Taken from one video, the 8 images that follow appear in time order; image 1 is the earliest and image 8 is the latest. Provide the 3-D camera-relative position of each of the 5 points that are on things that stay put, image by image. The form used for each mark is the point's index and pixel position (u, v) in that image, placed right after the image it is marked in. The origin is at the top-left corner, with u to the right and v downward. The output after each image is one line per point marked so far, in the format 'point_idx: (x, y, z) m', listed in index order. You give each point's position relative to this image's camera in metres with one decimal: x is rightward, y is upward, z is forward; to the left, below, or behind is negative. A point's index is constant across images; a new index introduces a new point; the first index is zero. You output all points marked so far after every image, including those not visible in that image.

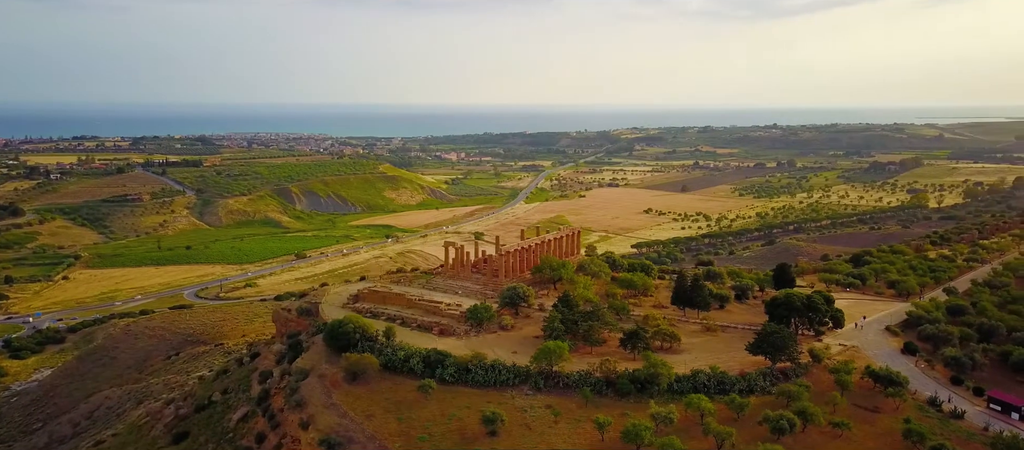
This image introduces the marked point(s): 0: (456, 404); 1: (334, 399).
0: (-1.7, -5.6, +18.4) m
1: (-5.5, -5.5, +18.6) m
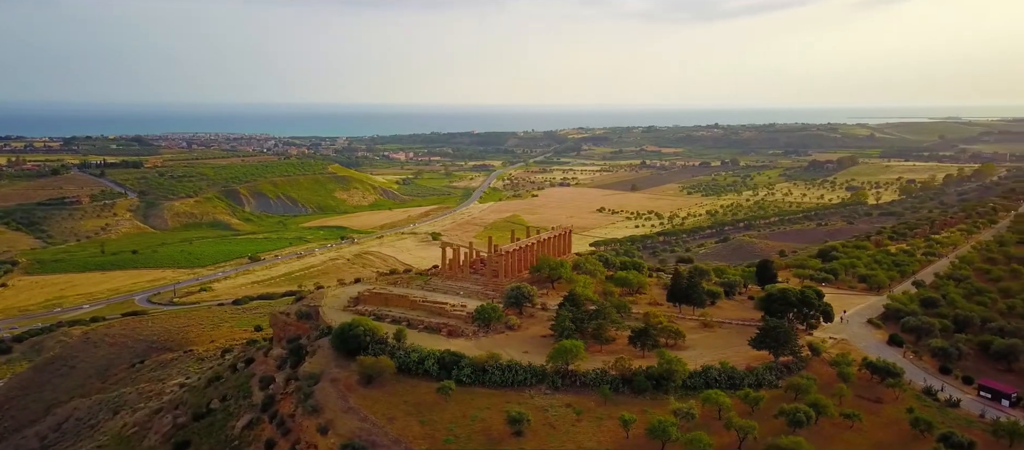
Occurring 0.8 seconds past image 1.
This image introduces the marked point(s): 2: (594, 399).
0: (-1.0, -5.6, +18.2) m
1: (-4.9, -5.5, +18.2) m
2: (+2.6, -5.6, +18.9) m
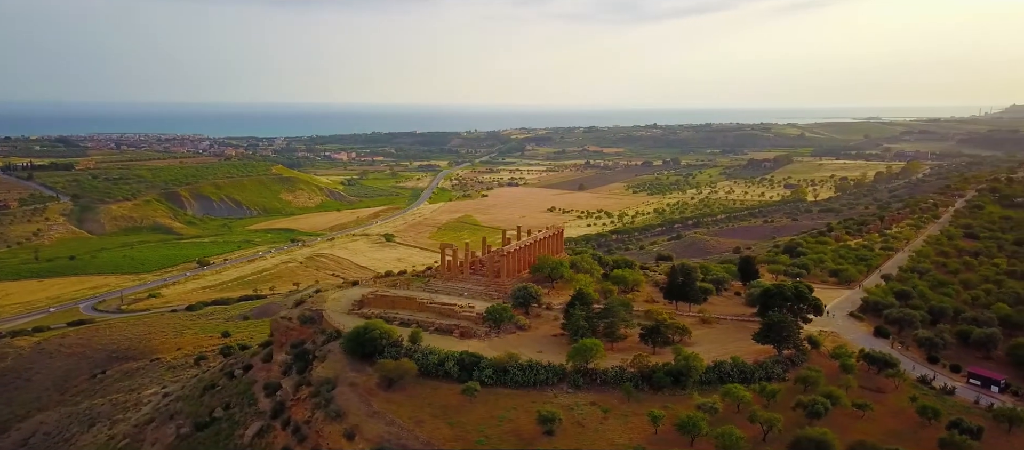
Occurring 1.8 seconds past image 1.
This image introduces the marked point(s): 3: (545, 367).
0: (-0.2, -5.5, +18.0) m
1: (-4.1, -5.5, +17.8) m
2: (+3.3, -5.6, +19.0) m
3: (+1.1, -4.8, +19.9) m
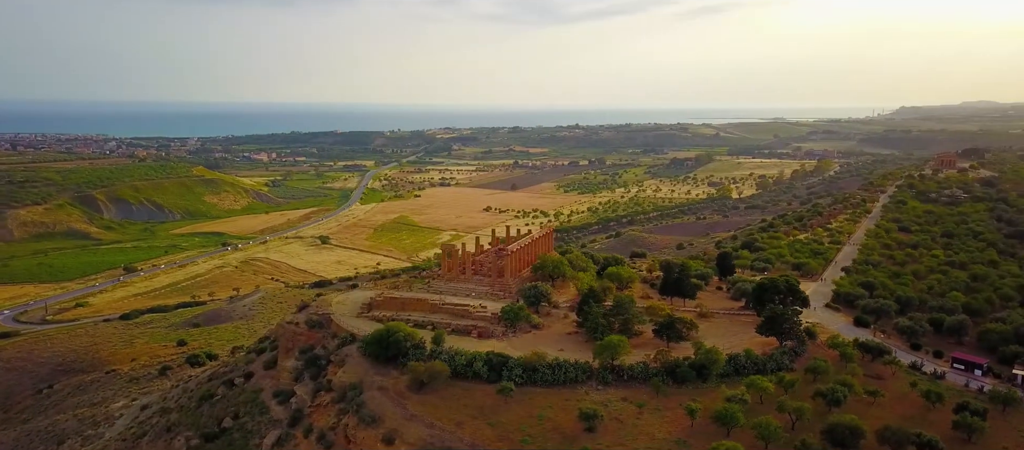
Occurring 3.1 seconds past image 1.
0: (+0.9, -5.5, +18.0) m
1: (-3.0, -5.5, +17.5) m
2: (+4.4, -5.5, +19.2) m
3: (+2.1, -4.7, +20.0) m
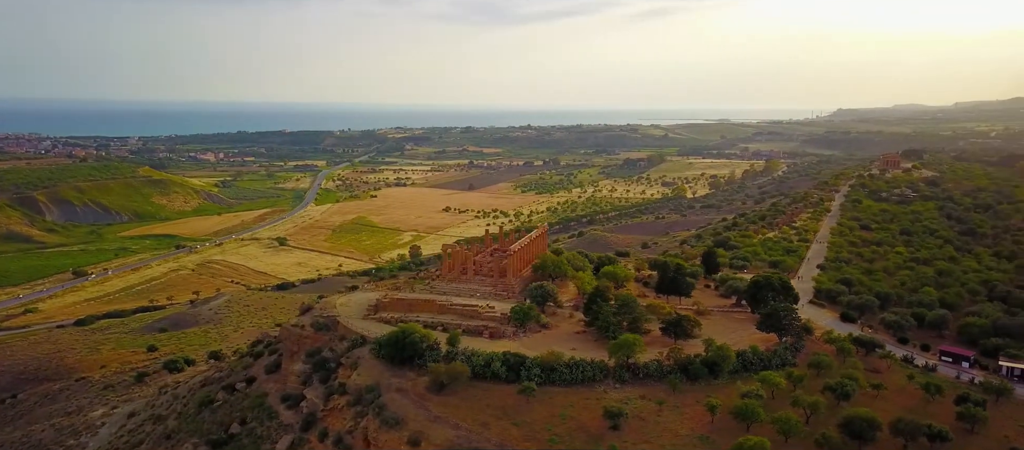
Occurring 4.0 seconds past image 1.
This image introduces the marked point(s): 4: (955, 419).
0: (+1.5, -5.5, +18.0) m
1: (-2.3, -5.5, +17.4) m
2: (+5.0, -5.5, +19.4) m
3: (+2.6, -4.7, +20.1) m
4: (+14.7, -6.4, +19.5) m
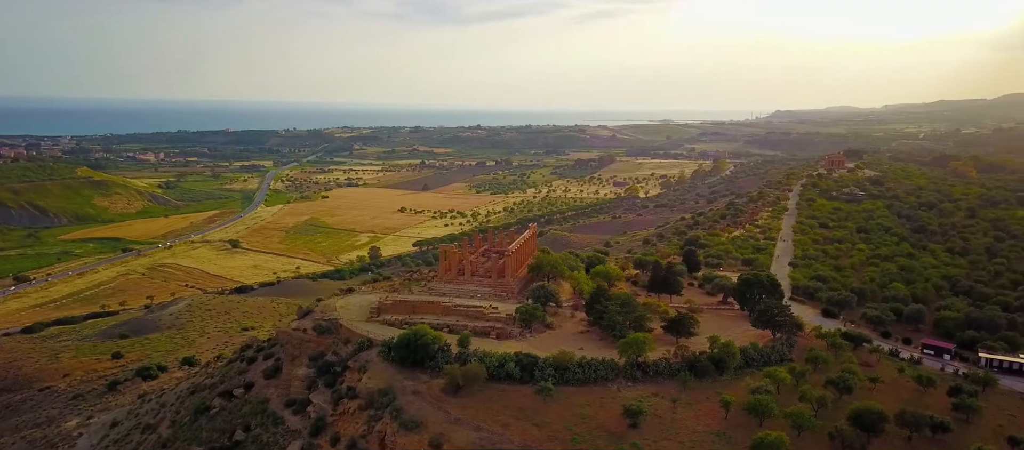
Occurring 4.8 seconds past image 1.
0: (+2.1, -5.5, +18.1) m
1: (-1.7, -5.6, +17.3) m
2: (+5.4, -5.4, +19.7) m
3: (+3.1, -4.7, +20.2) m
4: (+15.1, -6.3, +20.3) m
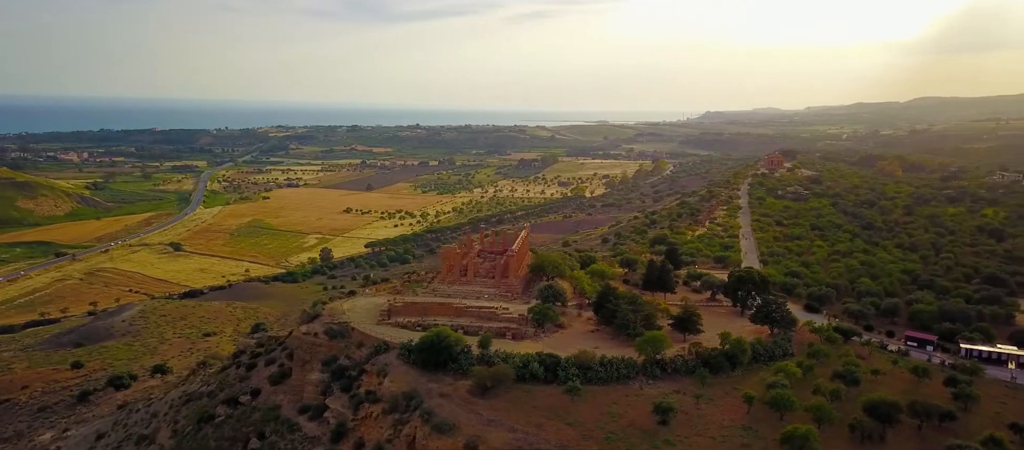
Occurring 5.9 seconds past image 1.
0: (+2.9, -5.5, +18.4) m
1: (-0.8, -5.6, +17.3) m
2: (+6.2, -5.4, +20.2) m
3: (+3.8, -4.7, +20.5) m
4: (+15.8, -6.3, +21.3) m
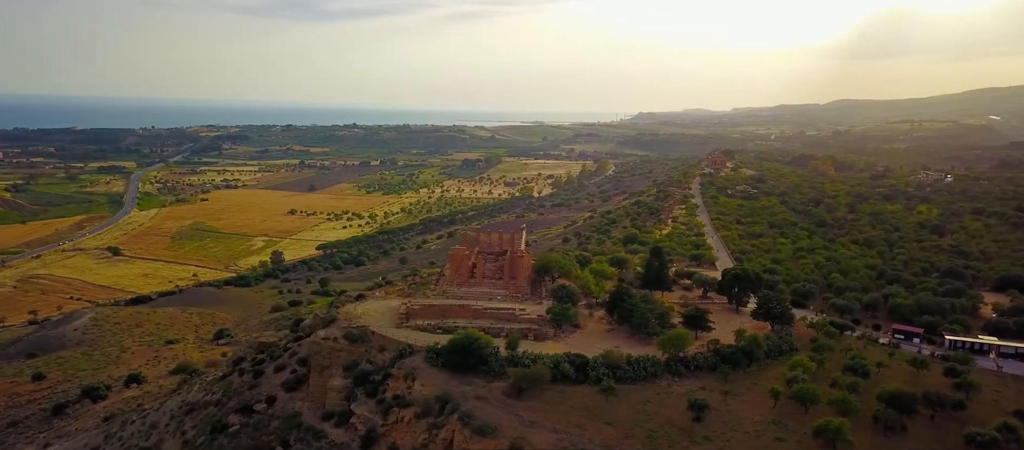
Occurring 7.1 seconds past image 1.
0: (+4.1, -5.6, +18.8) m
1: (+0.4, -5.7, +17.5) m
2: (+7.2, -5.5, +20.7) m
3: (+4.8, -4.8, +21.0) m
4: (+16.8, -6.2, +22.4) m
